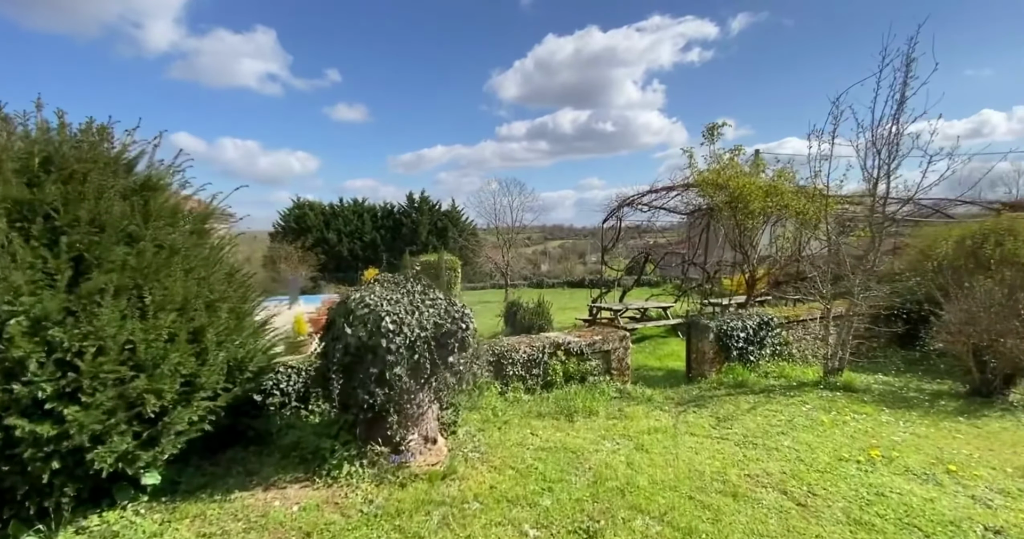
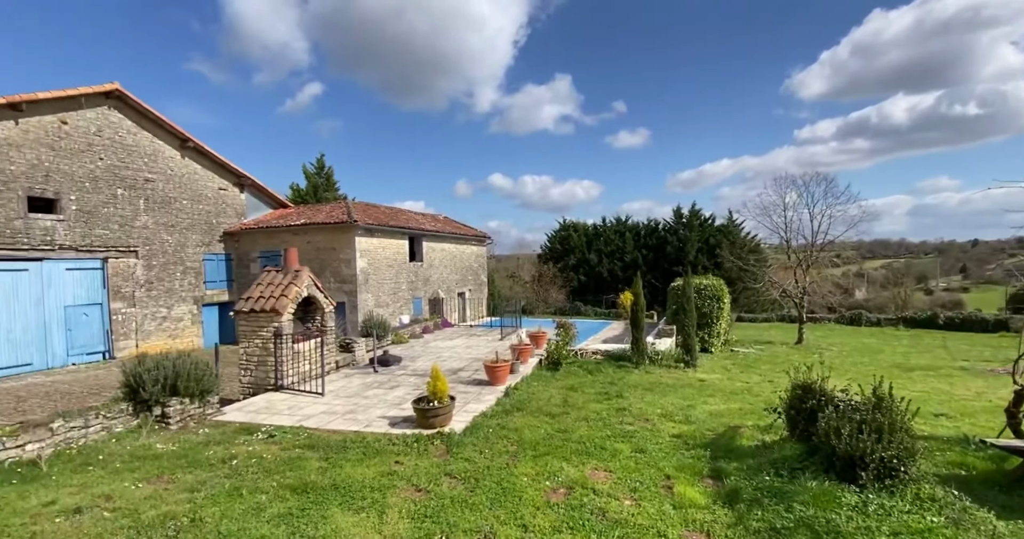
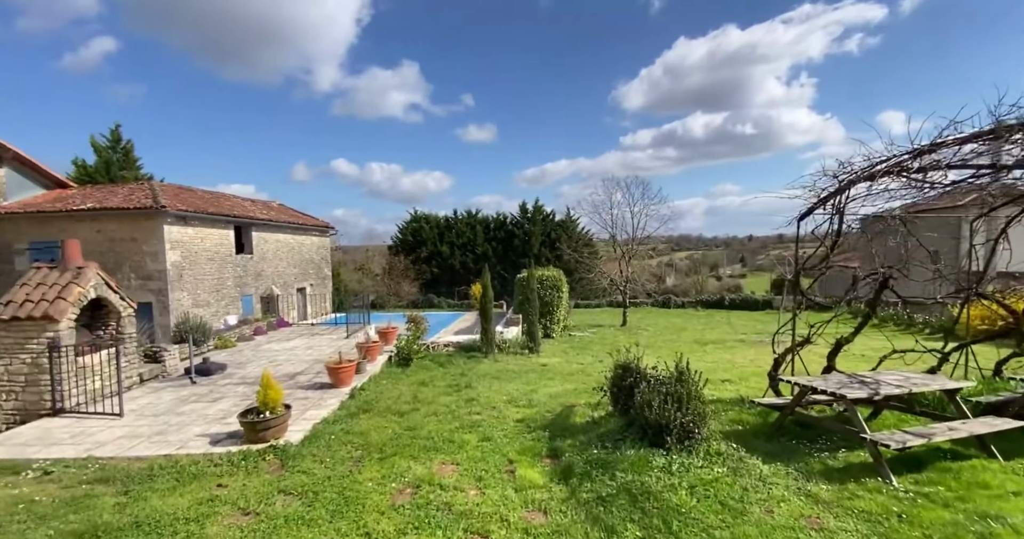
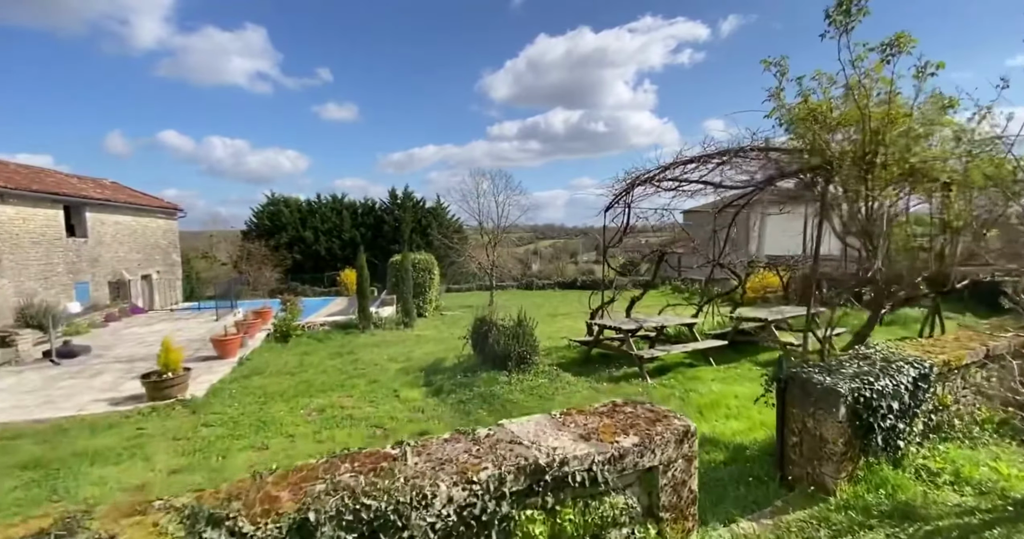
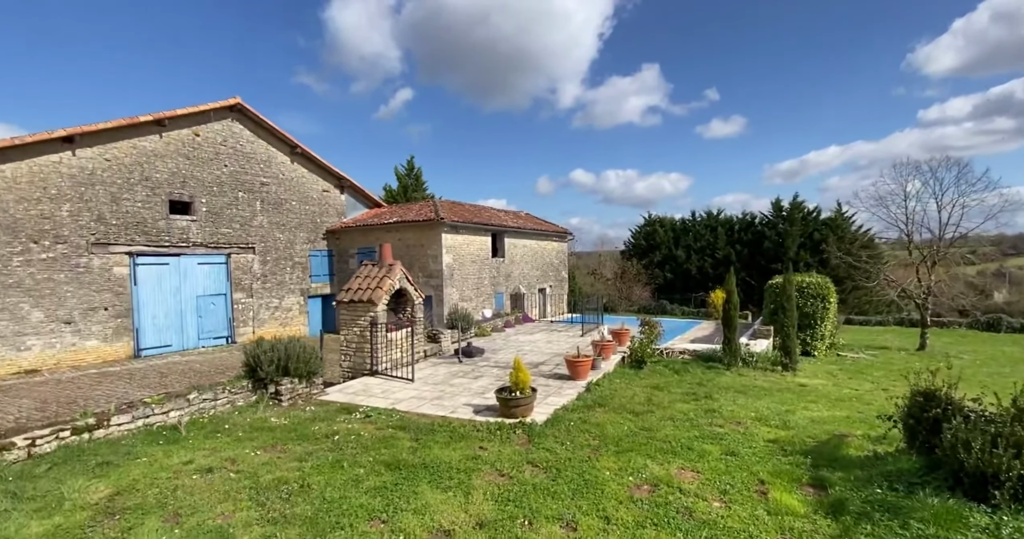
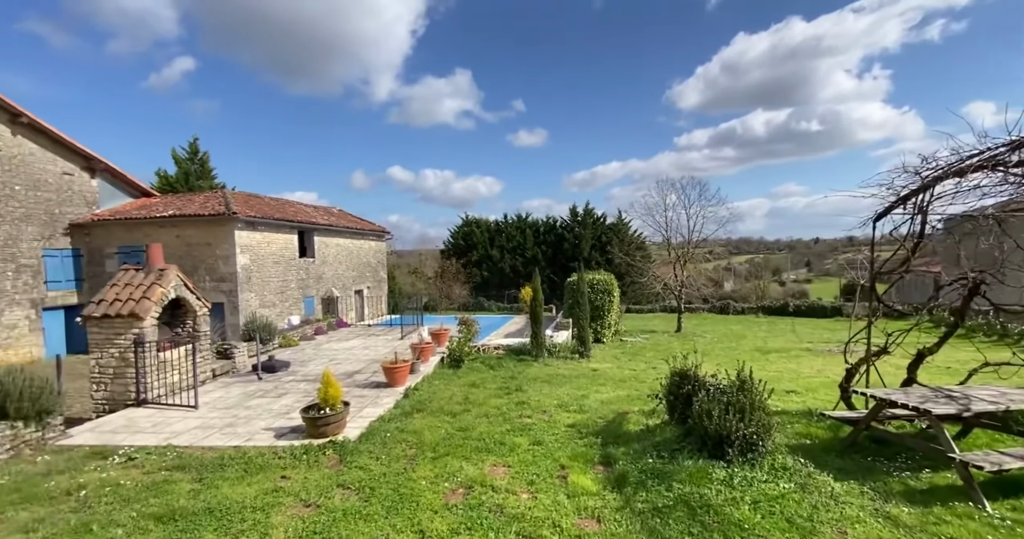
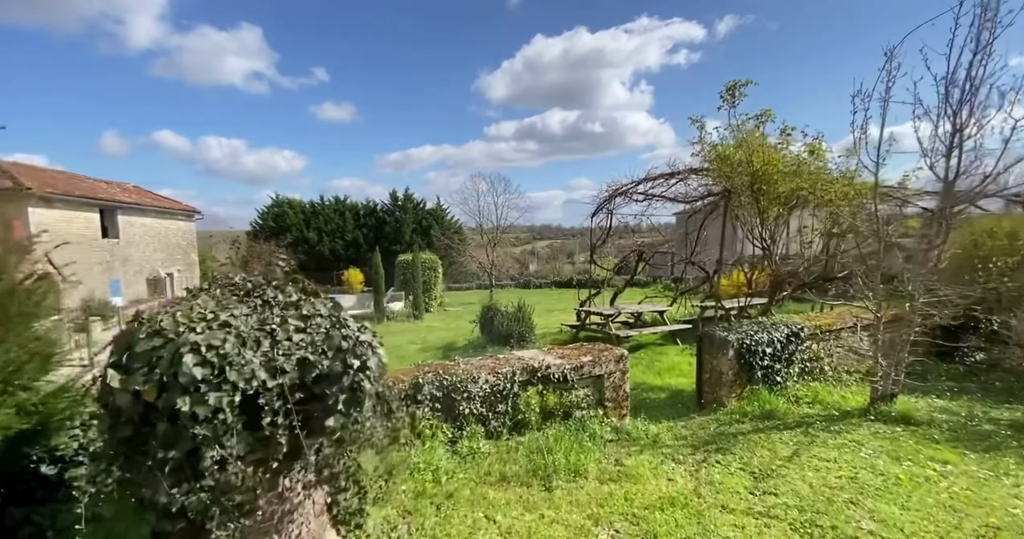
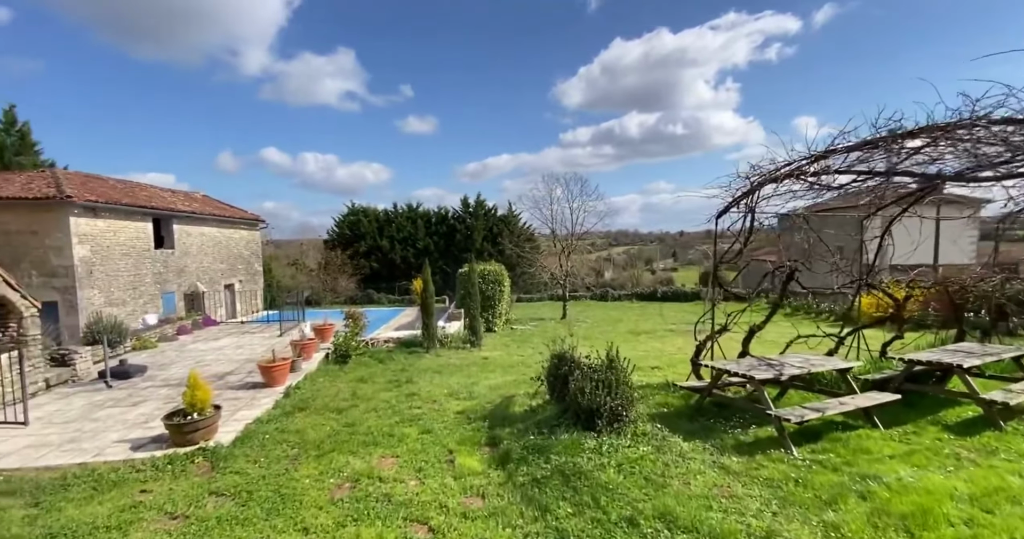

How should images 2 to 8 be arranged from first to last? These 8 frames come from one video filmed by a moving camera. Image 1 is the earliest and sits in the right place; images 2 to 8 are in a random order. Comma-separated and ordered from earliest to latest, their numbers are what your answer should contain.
7, 4, 8, 3, 6, 2, 5
